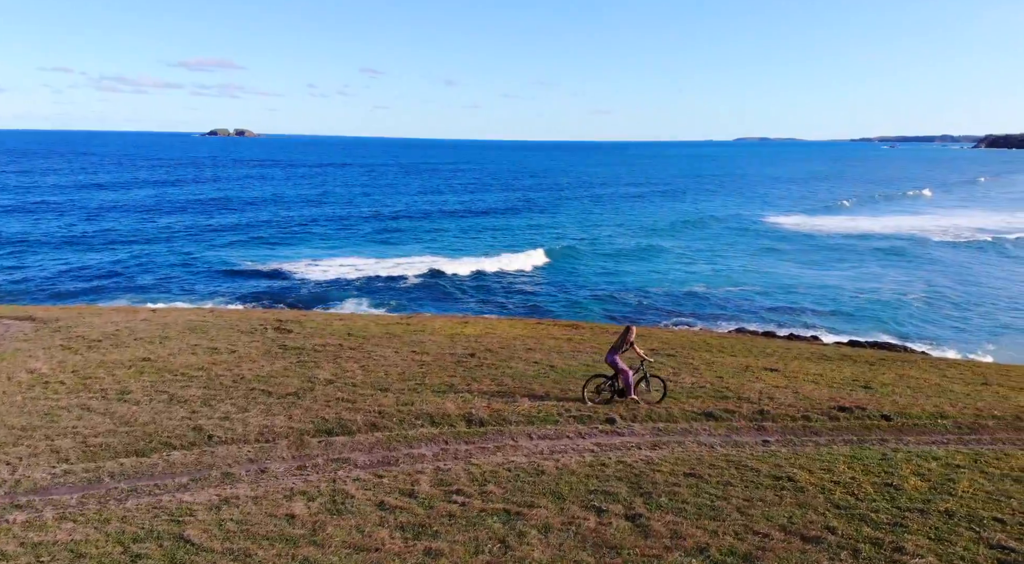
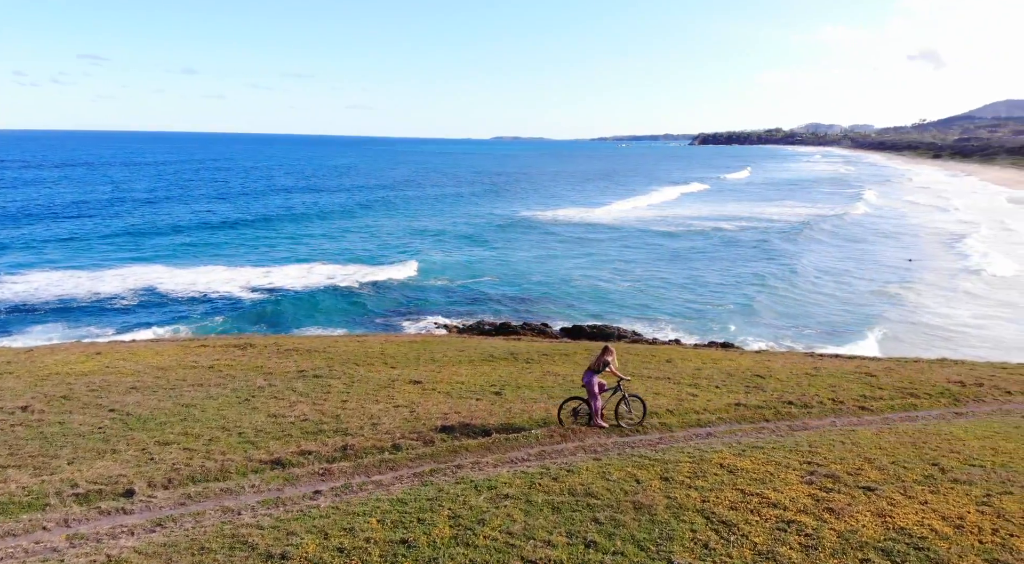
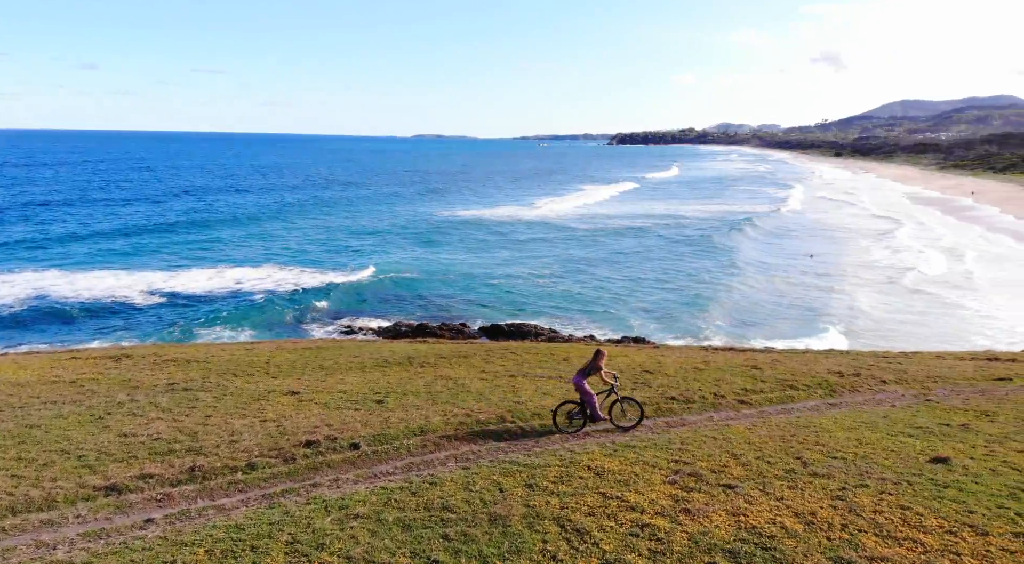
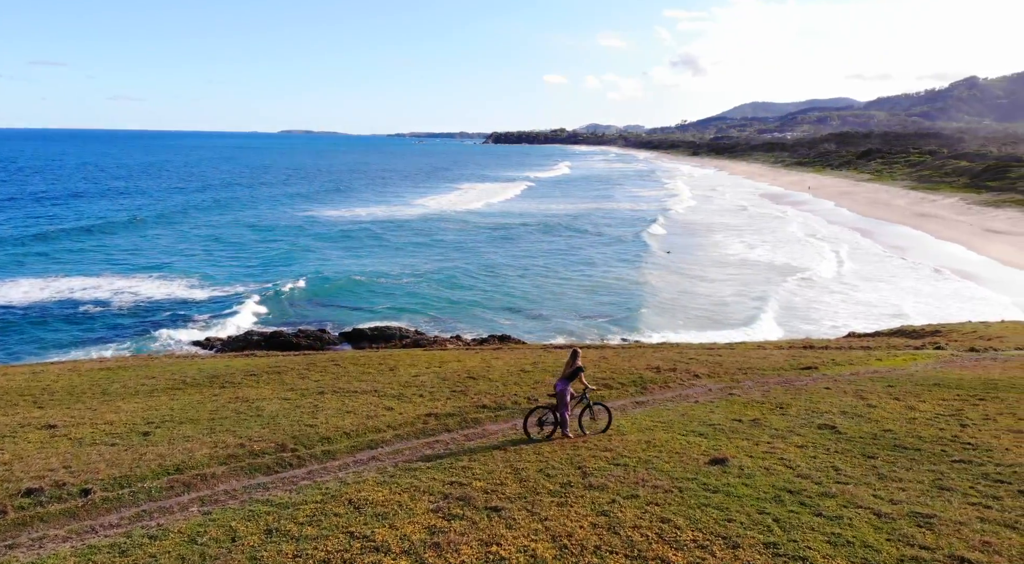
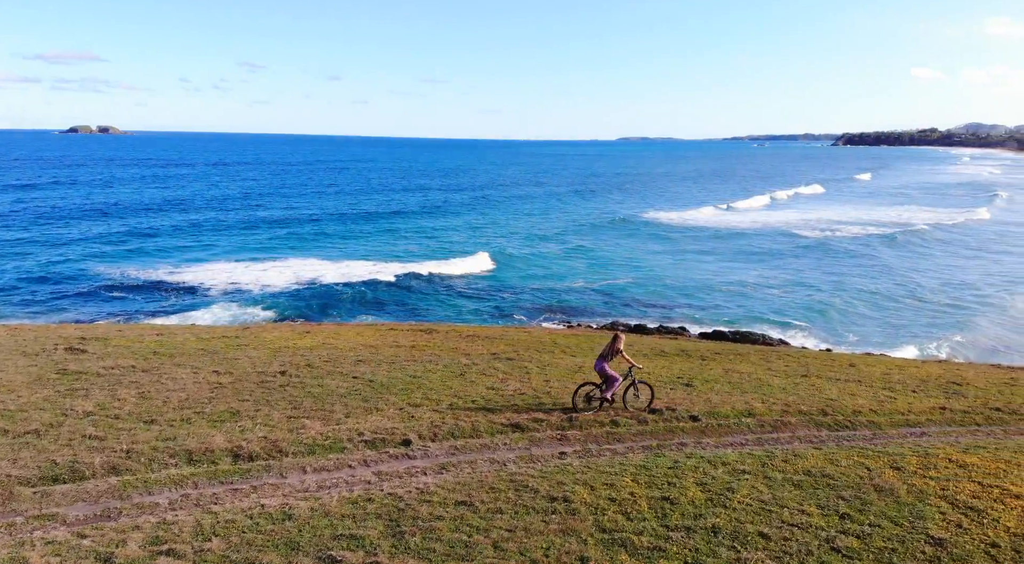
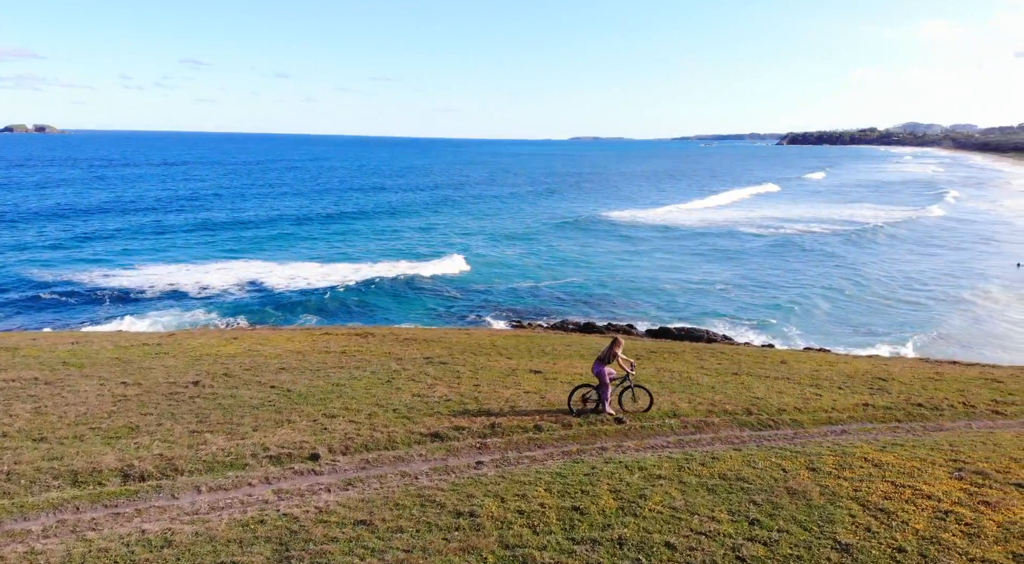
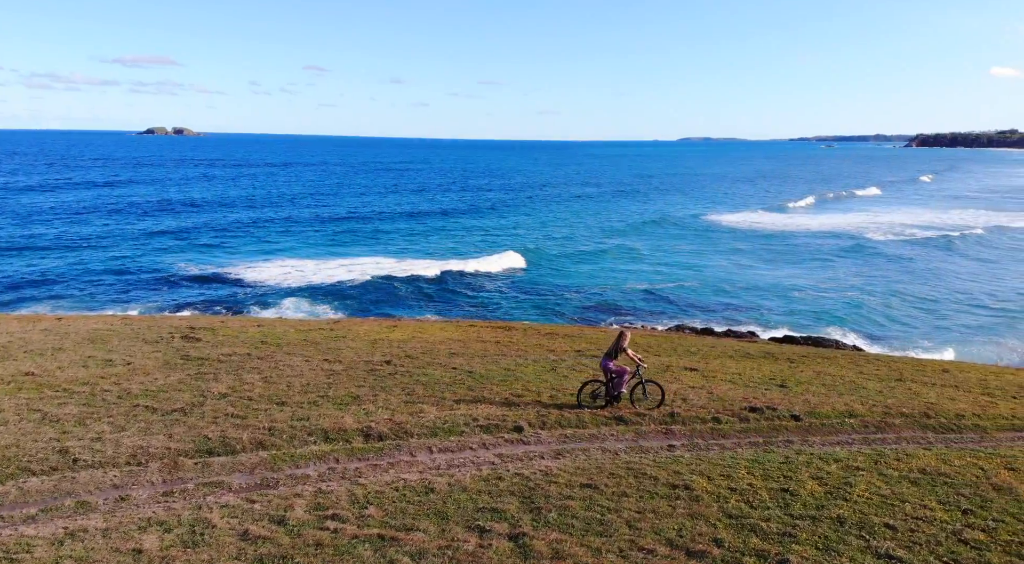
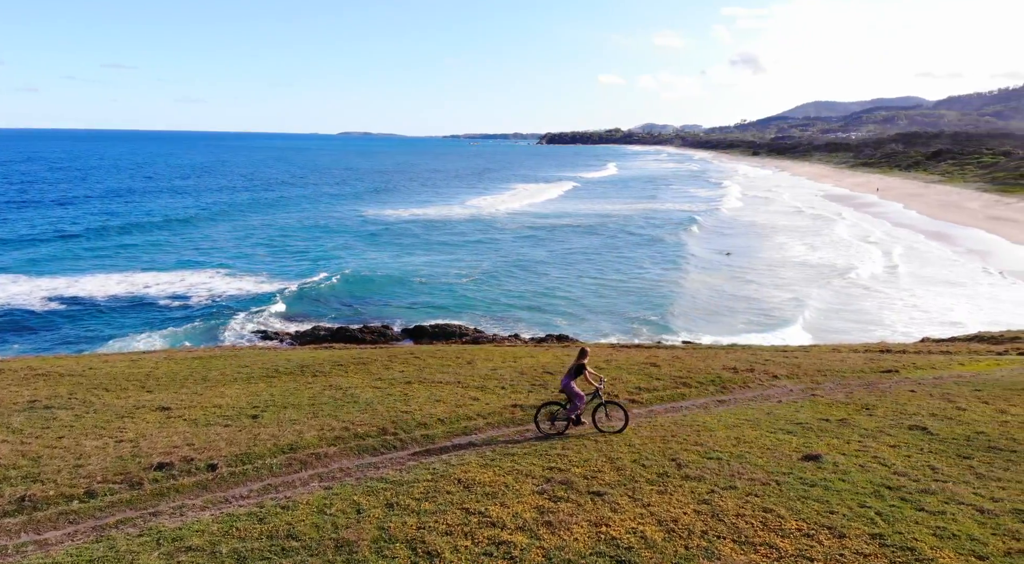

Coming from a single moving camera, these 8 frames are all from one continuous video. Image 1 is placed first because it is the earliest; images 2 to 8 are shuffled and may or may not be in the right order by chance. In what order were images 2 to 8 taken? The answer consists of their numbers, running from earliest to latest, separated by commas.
7, 5, 6, 2, 3, 8, 4
